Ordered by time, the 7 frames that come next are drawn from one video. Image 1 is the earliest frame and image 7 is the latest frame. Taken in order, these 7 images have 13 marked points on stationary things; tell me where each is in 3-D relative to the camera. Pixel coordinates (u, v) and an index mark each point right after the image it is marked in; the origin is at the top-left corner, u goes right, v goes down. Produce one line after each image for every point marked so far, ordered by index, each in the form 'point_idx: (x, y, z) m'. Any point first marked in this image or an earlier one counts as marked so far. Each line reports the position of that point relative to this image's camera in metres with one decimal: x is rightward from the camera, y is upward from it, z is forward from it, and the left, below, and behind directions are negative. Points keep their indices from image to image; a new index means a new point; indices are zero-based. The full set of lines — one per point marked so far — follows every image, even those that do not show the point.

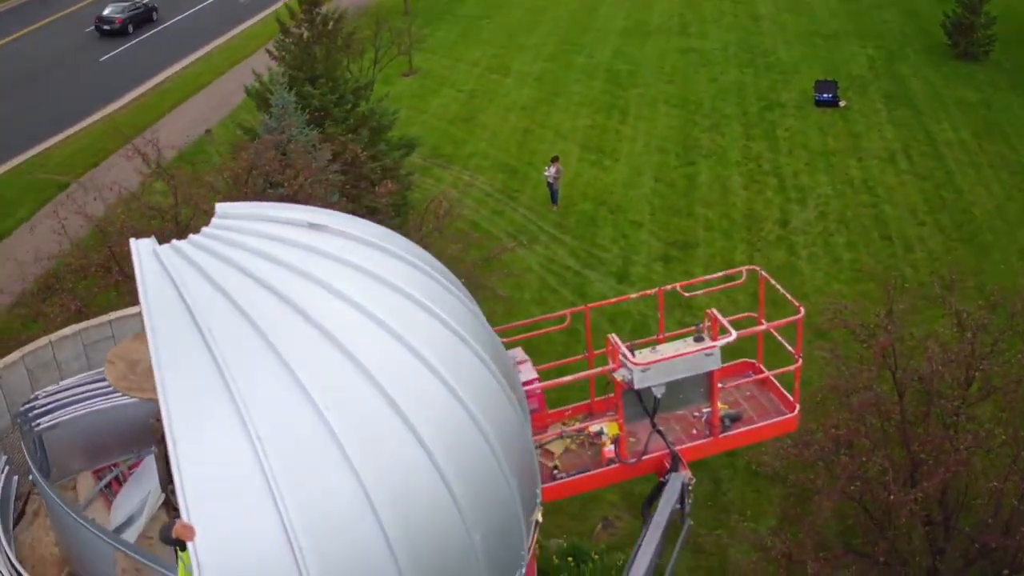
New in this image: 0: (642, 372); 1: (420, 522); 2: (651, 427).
0: (+0.9, -0.6, +10.2) m
1: (-0.5, -1.2, +7.8) m
2: (+1.0, -1.0, +10.7) m
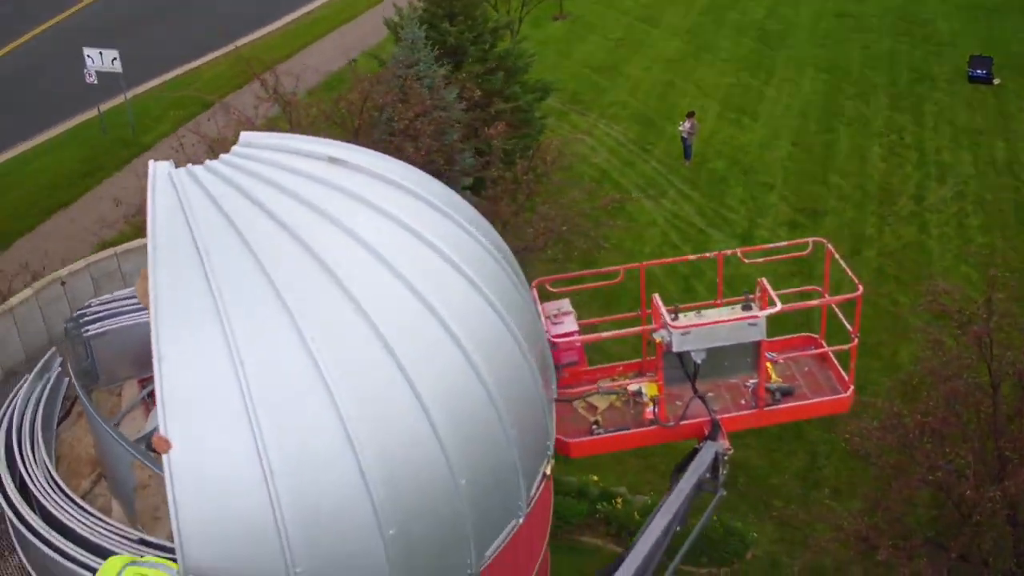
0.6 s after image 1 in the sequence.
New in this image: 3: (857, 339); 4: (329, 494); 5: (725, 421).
0: (+1.1, -0.3, +10.0) m
1: (-0.6, -0.9, +7.9) m
2: (+1.3, -0.7, +10.5) m
3: (+2.5, -0.4, +10.9) m
4: (-0.9, -1.1, +7.7) m
5: (+1.5, -0.9, +10.6) m
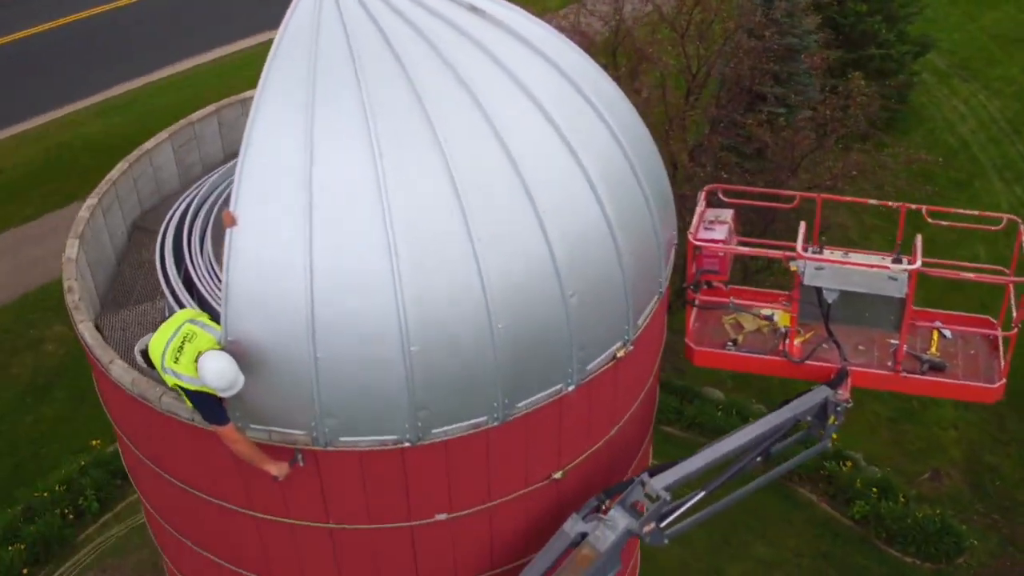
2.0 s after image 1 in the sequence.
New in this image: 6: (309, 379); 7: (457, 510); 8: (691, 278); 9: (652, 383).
0: (+2.0, +0.1, +9.8) m
1: (-0.4, 0.0, +8.3) m
2: (+2.1, -0.3, +10.2) m
3: (+3.5, -0.3, +10.2) m
4: (-0.8, -0.1, +8.2) m
5: (+2.3, -0.6, +10.3) m
6: (-1.1, -0.5, +8.4) m
7: (-0.3, -1.4, +9.2) m
8: (+1.2, +0.1, +10.5) m
9: (+0.9, -0.6, +10.3) m
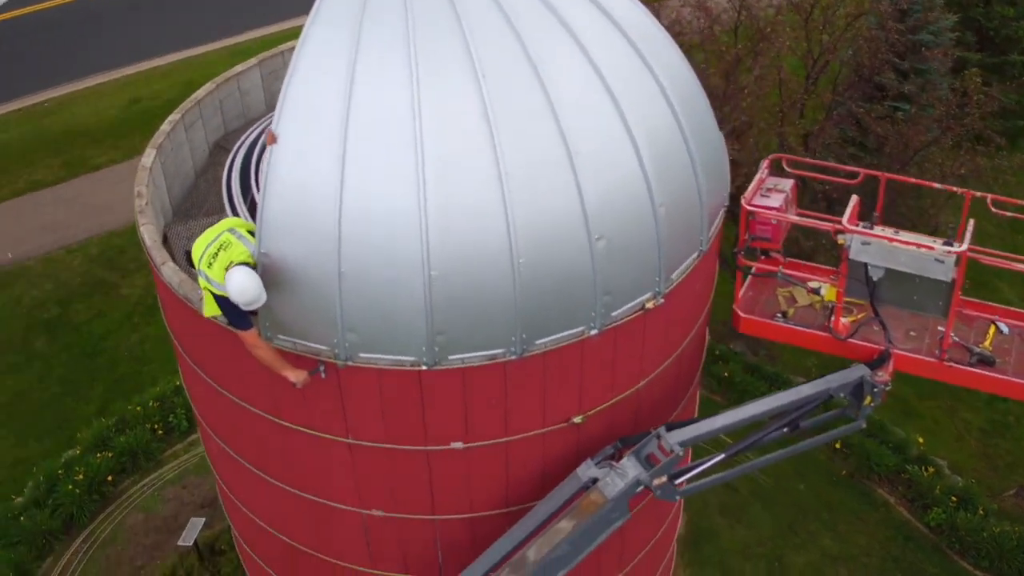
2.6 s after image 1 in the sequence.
0: (+2.2, +0.3, +9.6) m
1: (-0.3, +0.4, +8.4) m
2: (+2.4, -0.2, +10.1) m
3: (+3.7, -0.3, +9.9) m
4: (-0.7, +0.4, +8.4) m
5: (+2.6, -0.5, +10.1) m
6: (-1.0, 0.0, +8.6) m
7: (-0.2, -1.0, +9.4) m
8: (+1.6, +0.3, +10.4) m
9: (+1.2, -0.4, +10.4) m
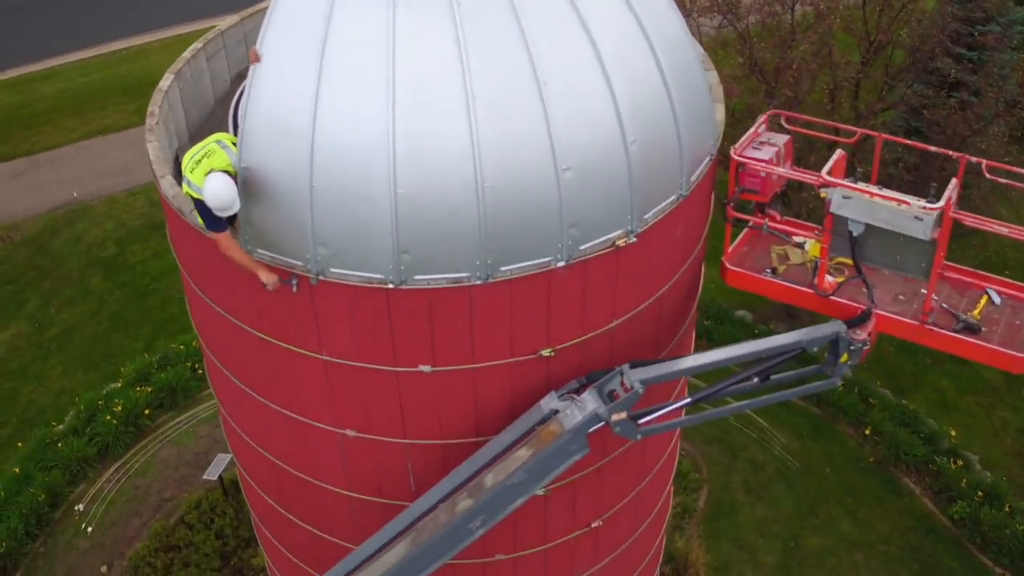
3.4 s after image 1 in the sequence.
0: (+2.1, +0.6, +9.7) m
1: (-0.5, +0.9, +8.6) m
2: (+2.3, +0.1, +10.1) m
3: (+3.6, -0.1, +9.8) m
4: (-0.9, +0.9, +8.7) m
5: (+2.5, -0.2, +10.1) m
6: (-1.2, +0.5, +8.9) m
7: (-0.4, -0.5, +9.6) m
8: (+1.5, +0.7, +10.5) m
9: (+1.1, 0.0, +10.4) m
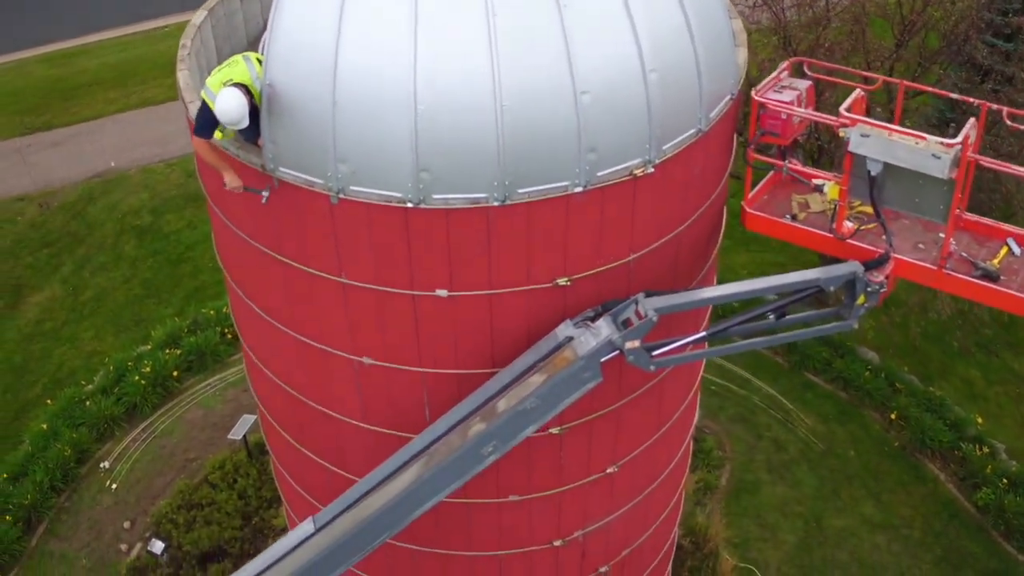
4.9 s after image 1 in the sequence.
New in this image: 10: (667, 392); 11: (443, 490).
0: (+2.3, +1.0, +9.7) m
1: (-0.4, +1.3, +8.8) m
2: (+2.4, +0.5, +10.1) m
3: (+3.7, +0.3, +9.8) m
4: (-0.8, +1.4, +8.8) m
5: (+2.6, +0.2, +10.1) m
6: (-1.1, +1.0, +9.0) m
7: (-0.3, 0.0, +9.7) m
8: (+1.7, +1.1, +10.6) m
9: (+1.3, +0.4, +10.5) m
10: (+1.2, -0.8, +11.4) m
11: (-0.4, -1.3, +9.8) m
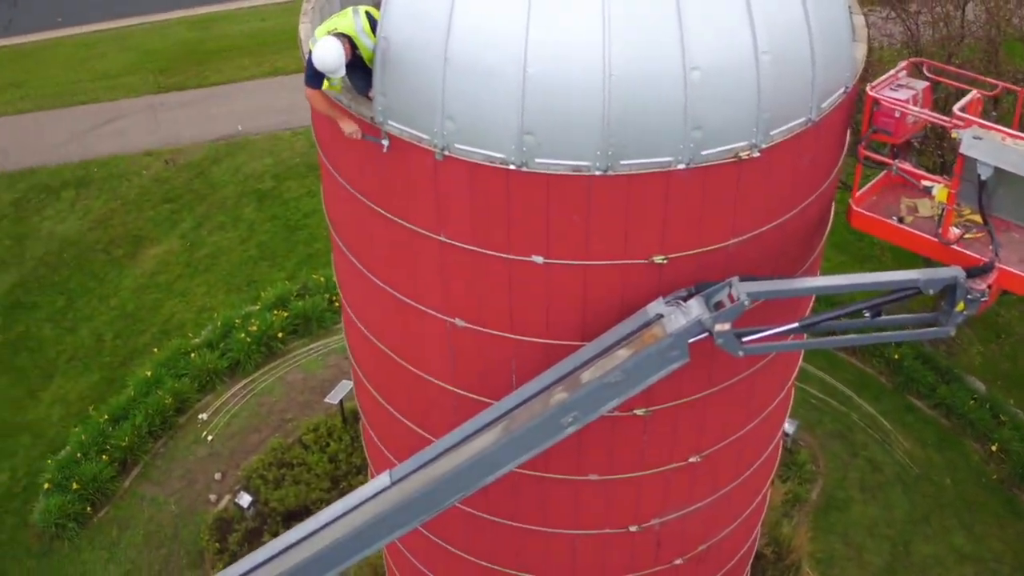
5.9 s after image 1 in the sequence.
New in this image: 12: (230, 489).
0: (+2.9, +0.9, +9.6) m
1: (+0.3, +1.6, +8.8) m
2: (+3.1, +0.4, +10.0) m
3: (+4.3, +0.1, +9.6) m
4: (-0.1, +1.6, +8.9) m
5: (+3.2, +0.1, +10.0) m
6: (-0.5, +1.3, +9.2) m
7: (+0.3, +0.2, +9.7) m
8: (+2.5, +1.1, +10.4) m
9: (+2.0, +0.4, +10.4) m
10: (+1.9, -0.7, +11.3) m
11: (+0.1, -1.1, +9.8) m
12: (-3.0, -2.2, +16.2) m
